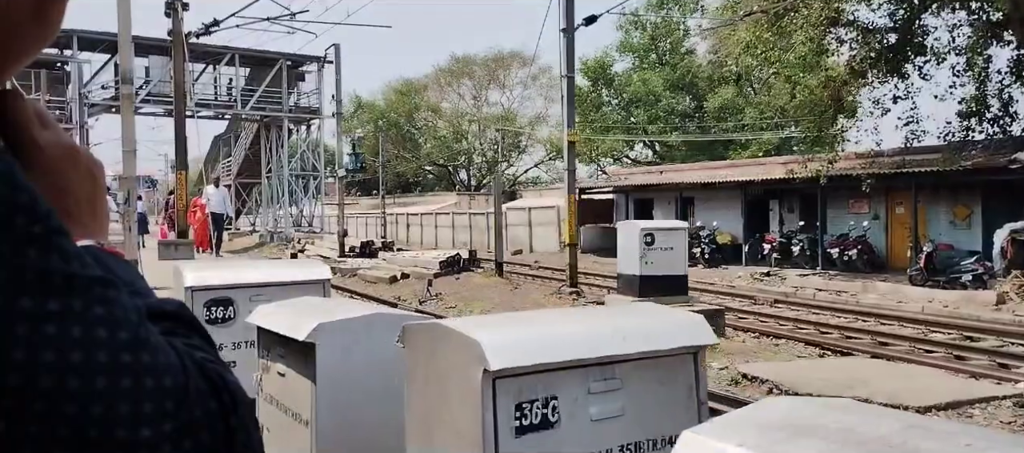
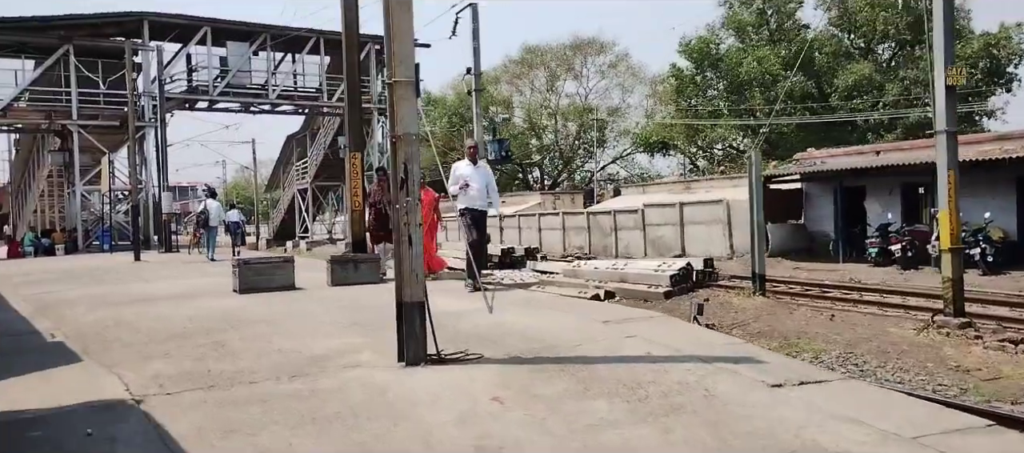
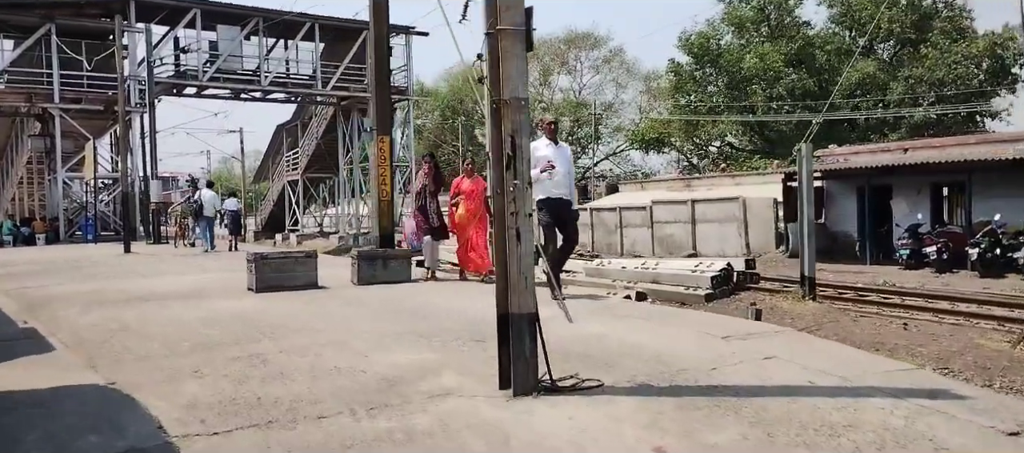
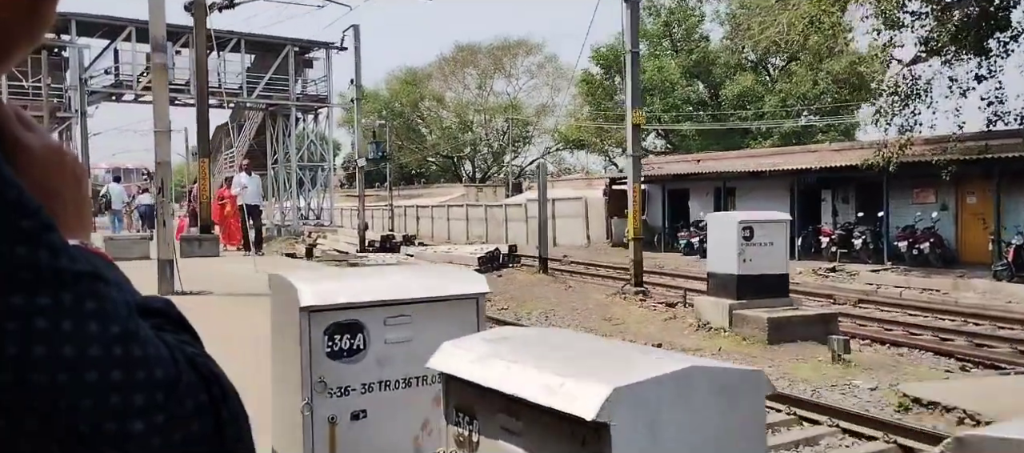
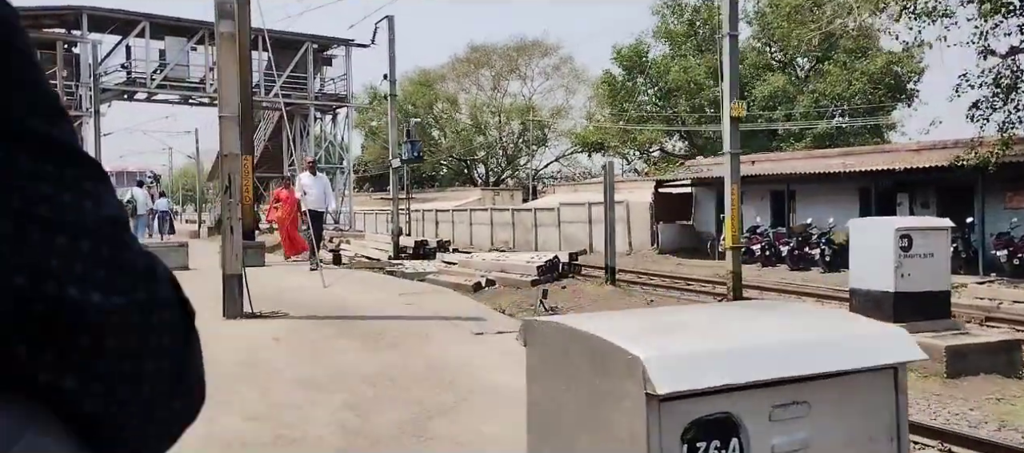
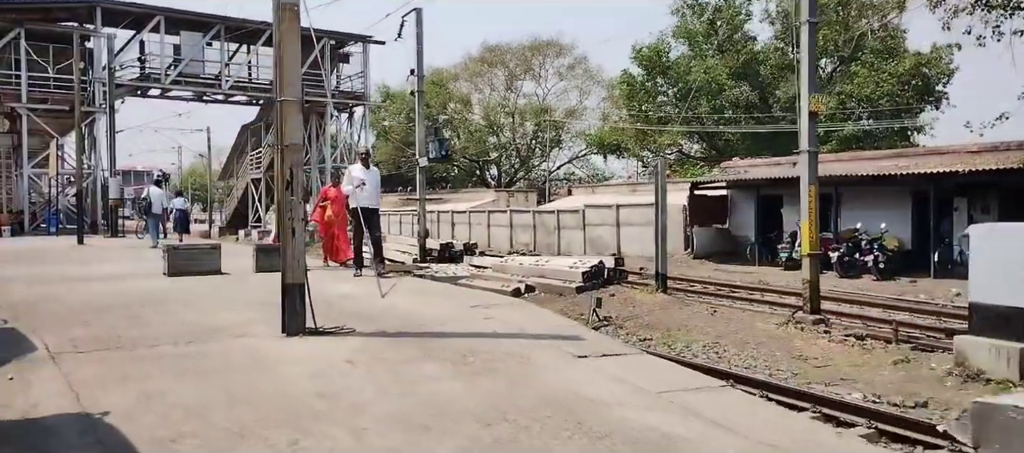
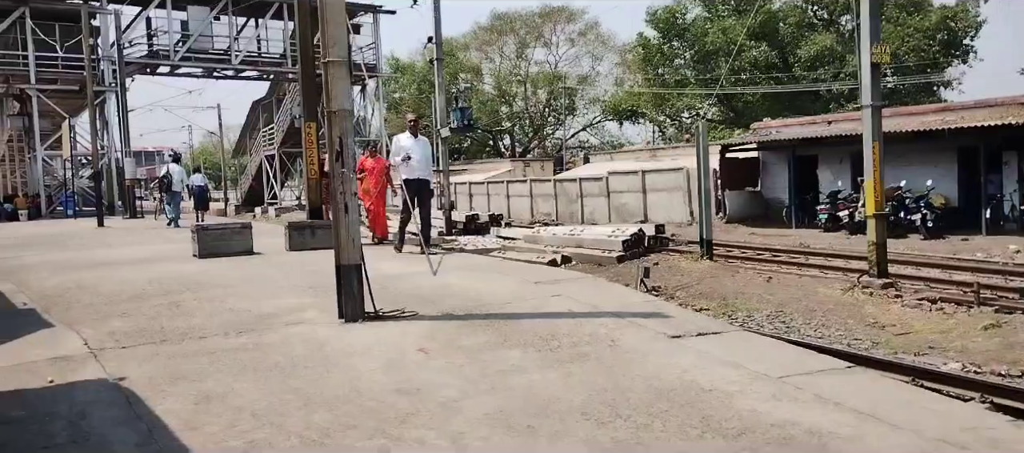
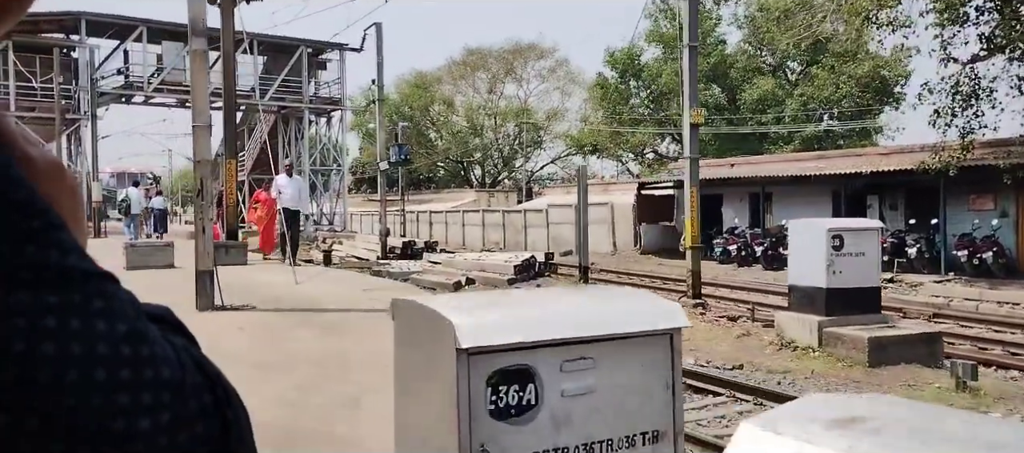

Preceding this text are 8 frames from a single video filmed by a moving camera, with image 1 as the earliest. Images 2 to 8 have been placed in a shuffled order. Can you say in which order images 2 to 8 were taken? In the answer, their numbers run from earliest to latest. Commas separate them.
4, 8, 5, 6, 7, 2, 3
